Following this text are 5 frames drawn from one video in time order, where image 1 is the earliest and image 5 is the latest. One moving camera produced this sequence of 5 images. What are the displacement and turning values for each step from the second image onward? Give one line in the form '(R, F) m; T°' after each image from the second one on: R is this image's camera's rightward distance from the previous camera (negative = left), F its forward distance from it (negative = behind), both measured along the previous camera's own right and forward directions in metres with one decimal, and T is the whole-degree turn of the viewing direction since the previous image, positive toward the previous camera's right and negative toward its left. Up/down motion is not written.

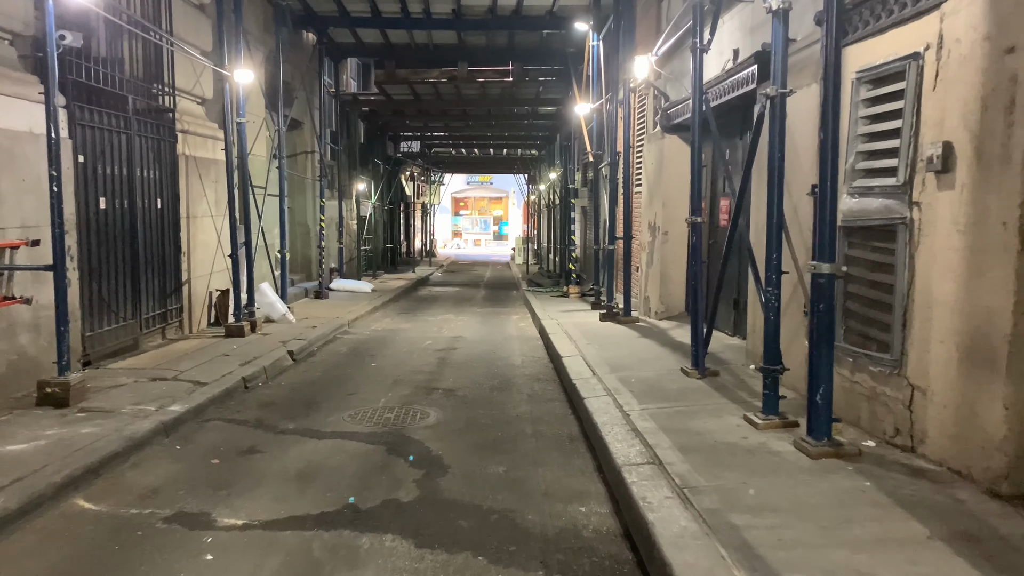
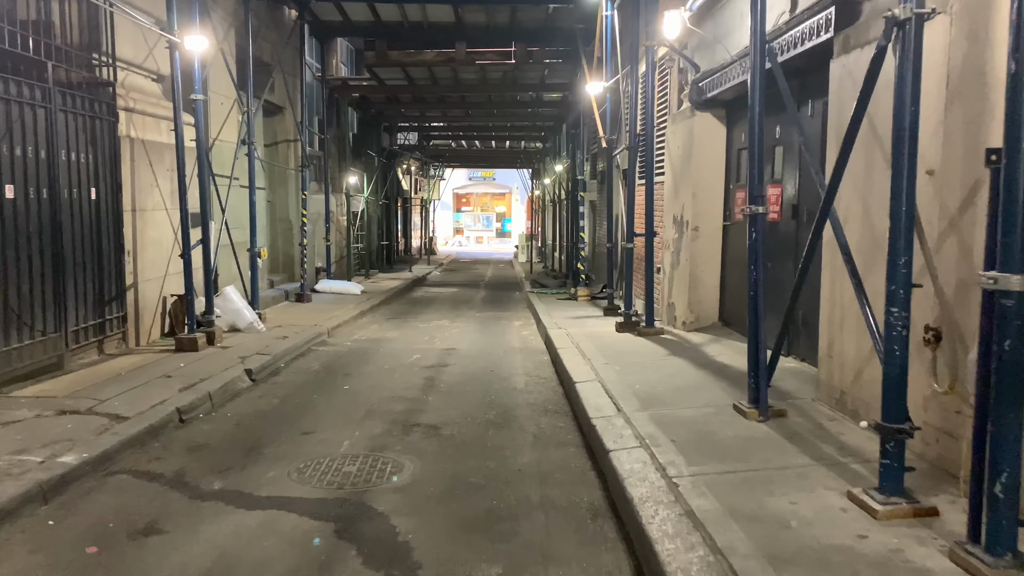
(0.0, +1.4) m; 0°
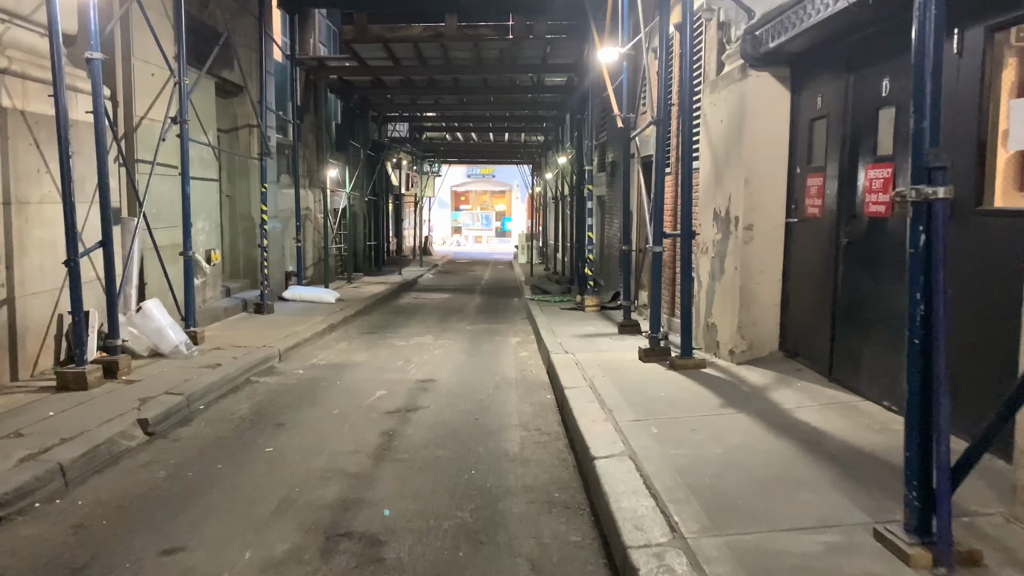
(+0.1, +1.9) m; 0°
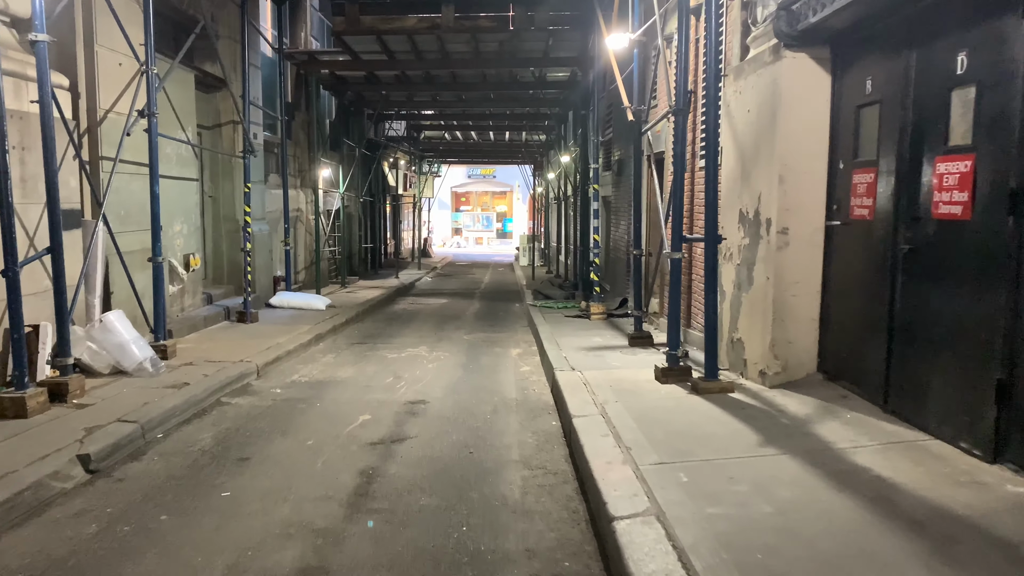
(0.0, +0.7) m; 0°
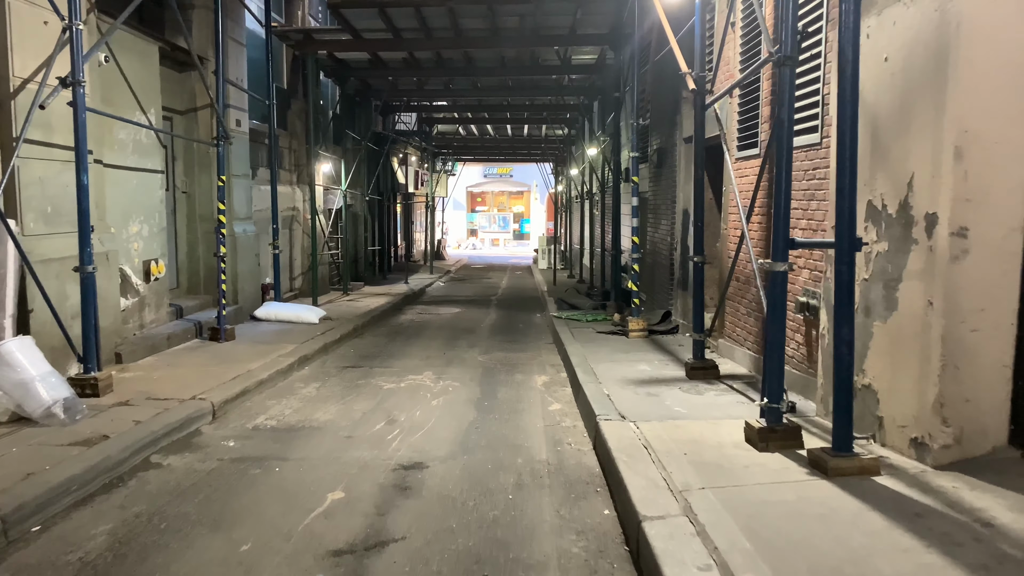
(-0.1, +1.7) m; -1°
